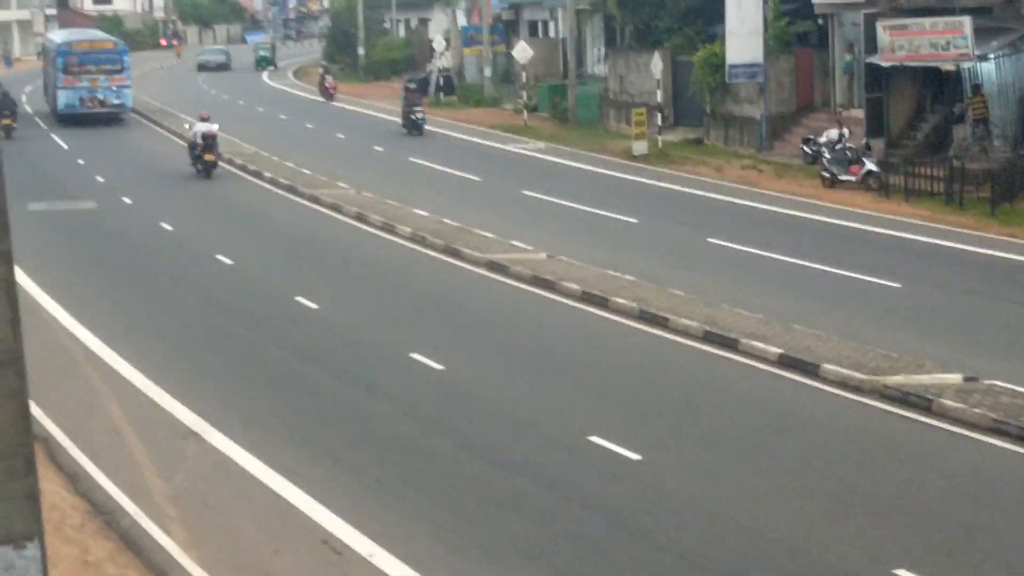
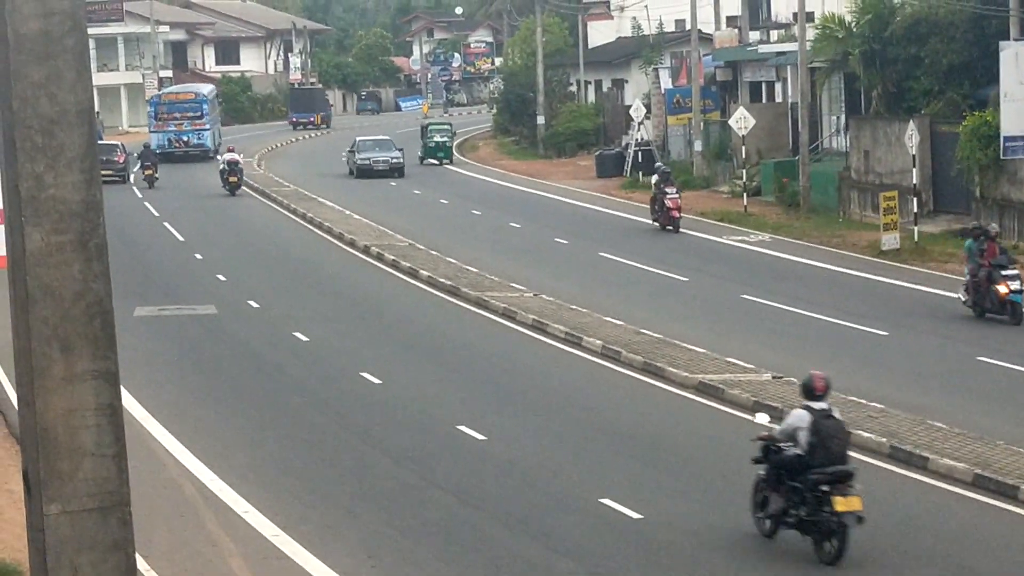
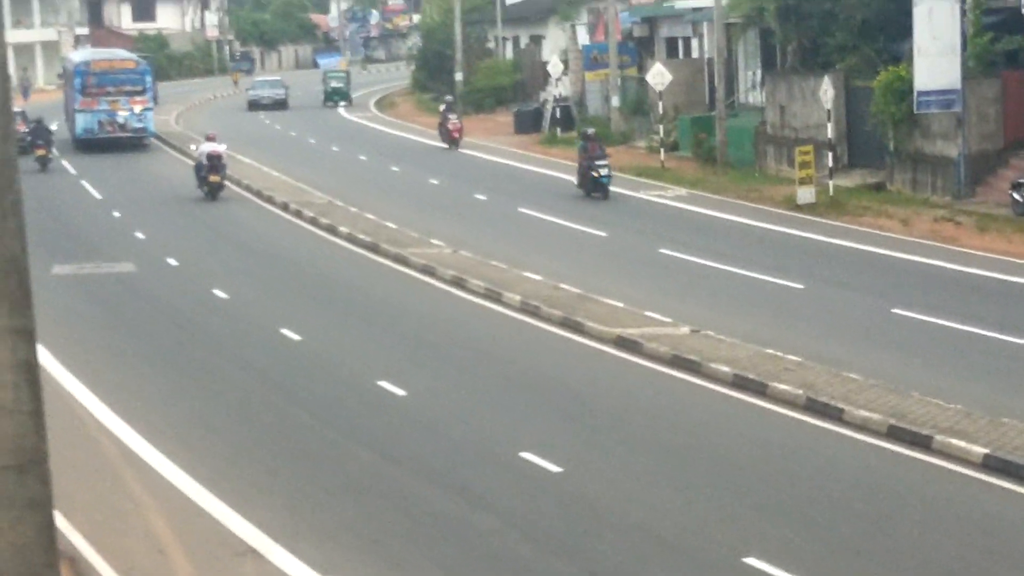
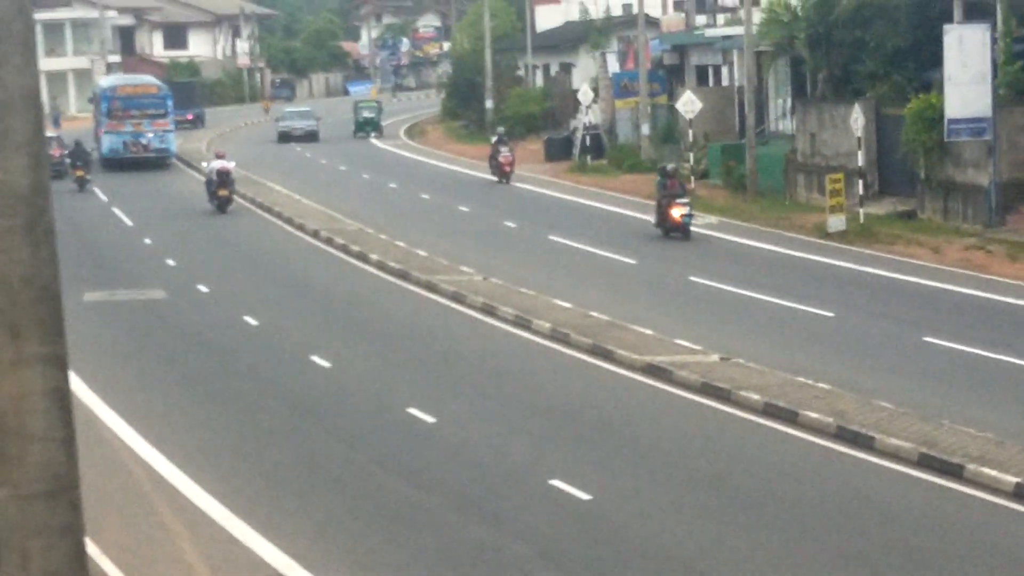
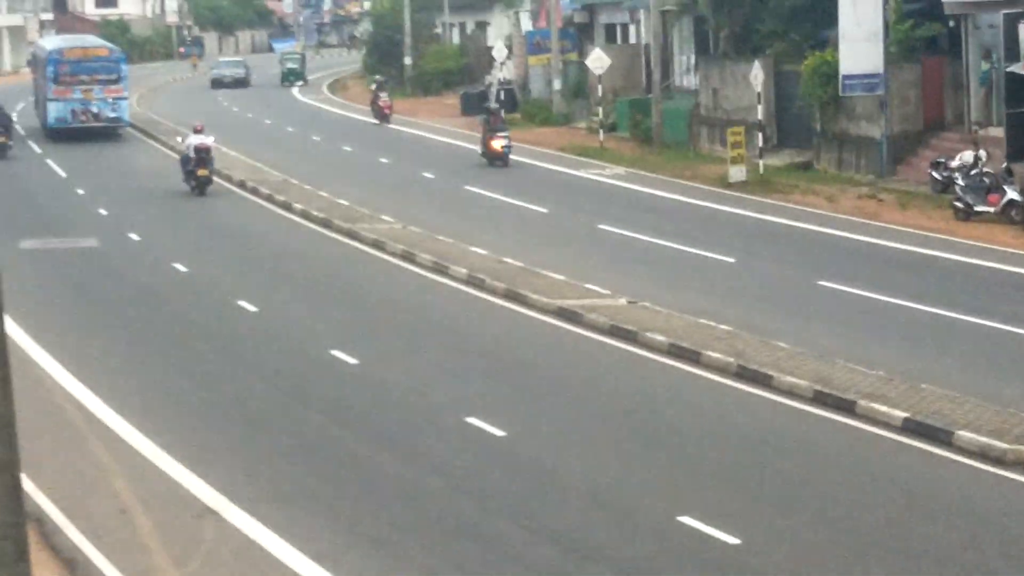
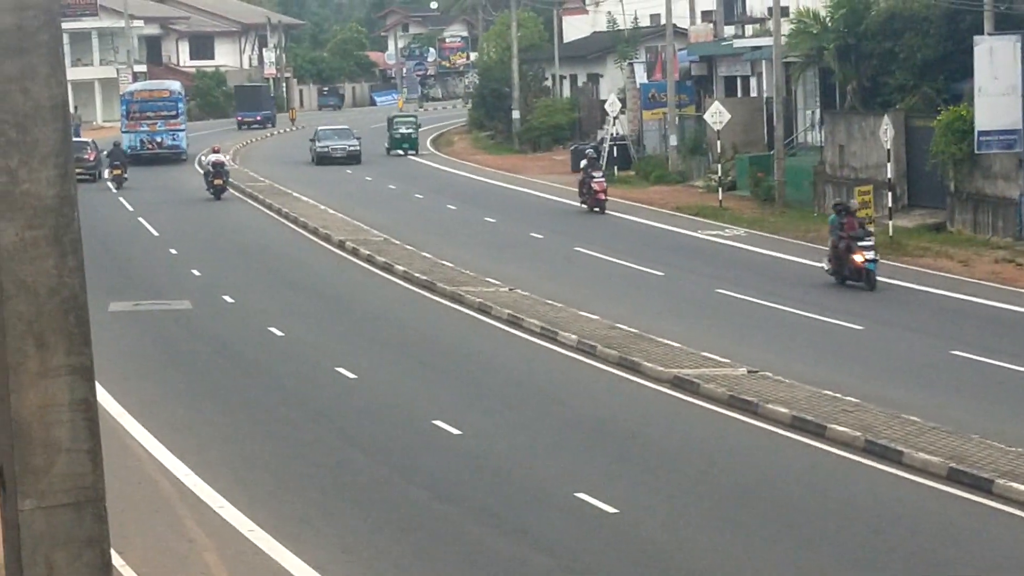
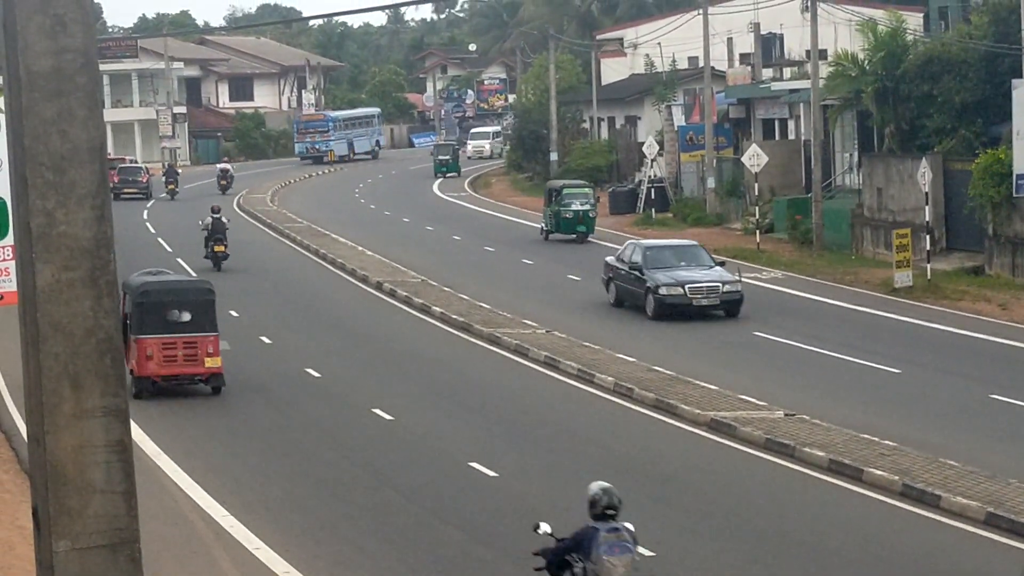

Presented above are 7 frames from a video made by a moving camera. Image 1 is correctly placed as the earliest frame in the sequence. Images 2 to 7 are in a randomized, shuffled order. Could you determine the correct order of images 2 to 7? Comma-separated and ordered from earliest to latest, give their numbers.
5, 3, 4, 6, 2, 7
